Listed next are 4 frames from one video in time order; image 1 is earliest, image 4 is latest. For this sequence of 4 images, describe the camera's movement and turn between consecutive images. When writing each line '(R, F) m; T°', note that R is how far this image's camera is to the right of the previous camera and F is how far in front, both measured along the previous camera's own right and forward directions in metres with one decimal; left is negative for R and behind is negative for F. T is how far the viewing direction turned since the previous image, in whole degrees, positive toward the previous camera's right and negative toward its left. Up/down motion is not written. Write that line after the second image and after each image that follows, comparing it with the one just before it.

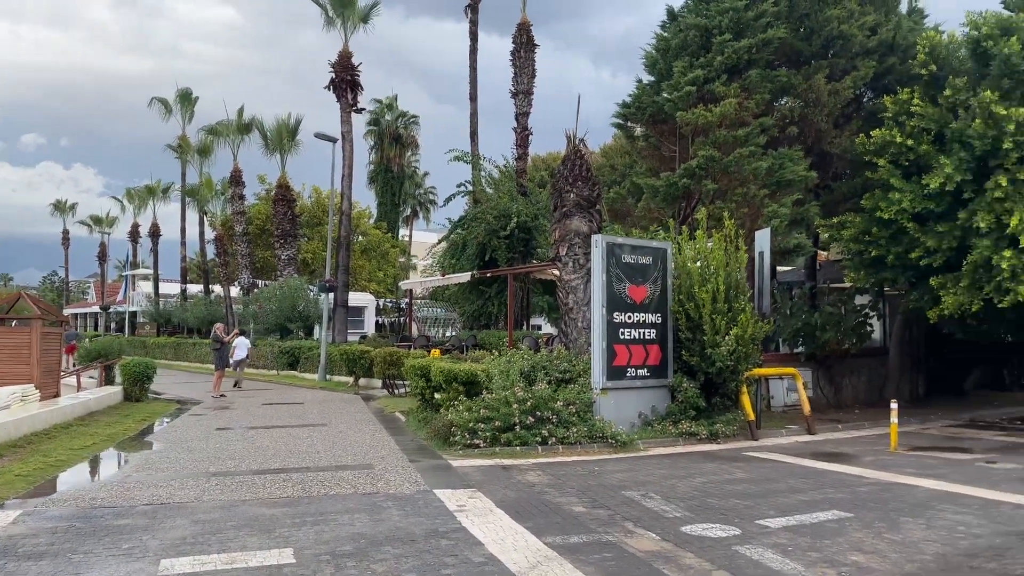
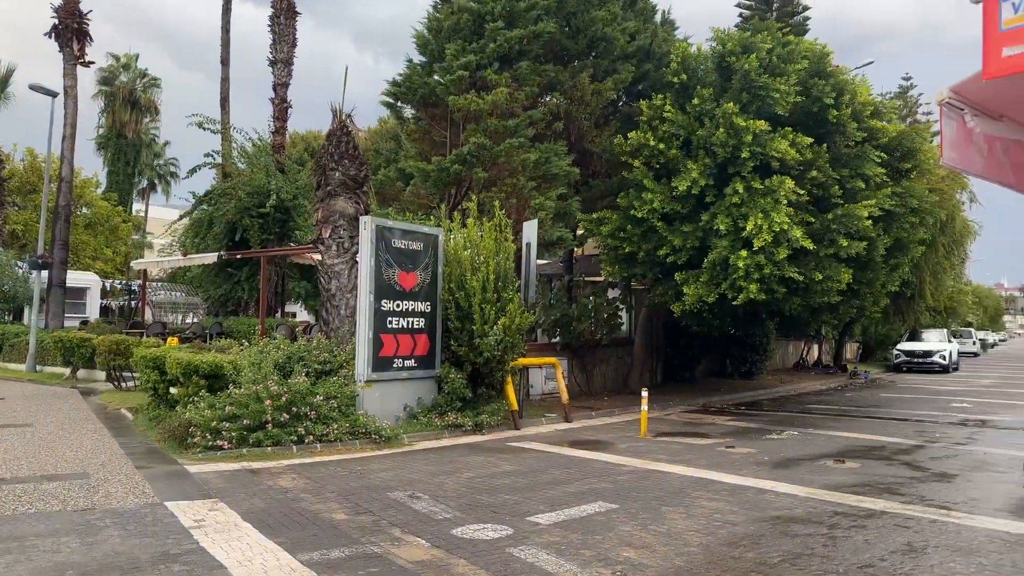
(0.0, +0.6) m; +17°
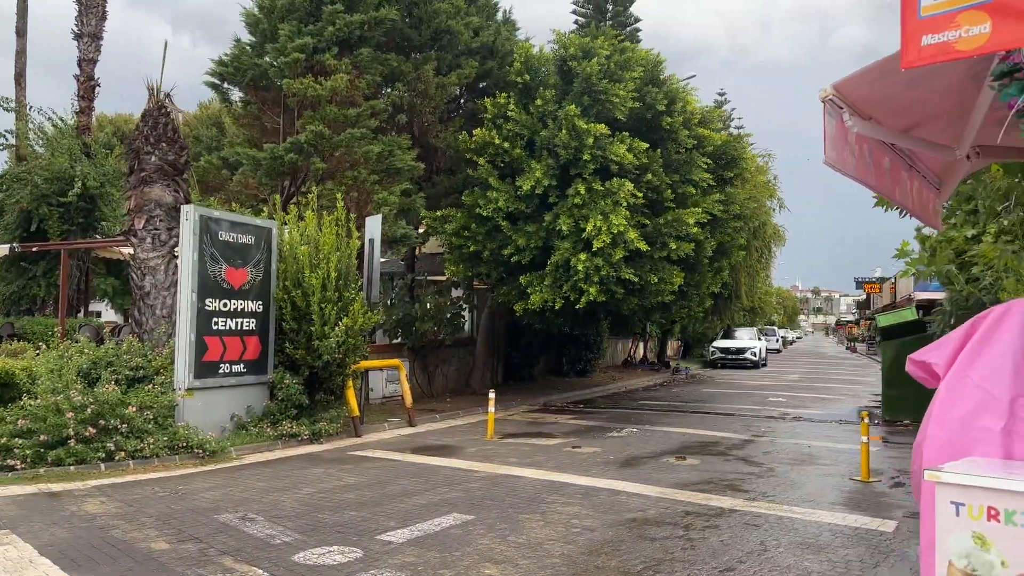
(-0.1, +0.4) m; +12°
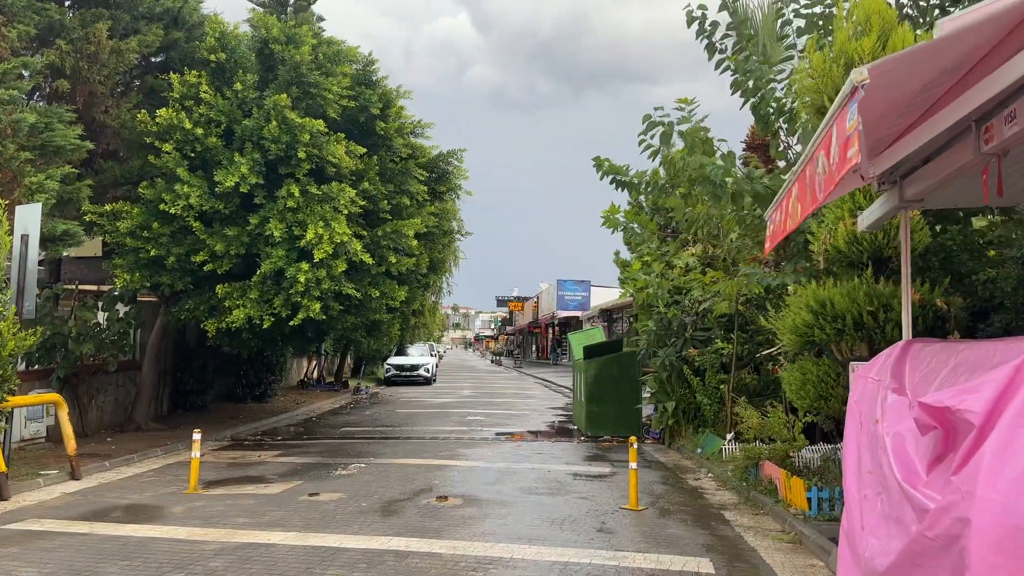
(-0.9, +1.4) m; +25°
